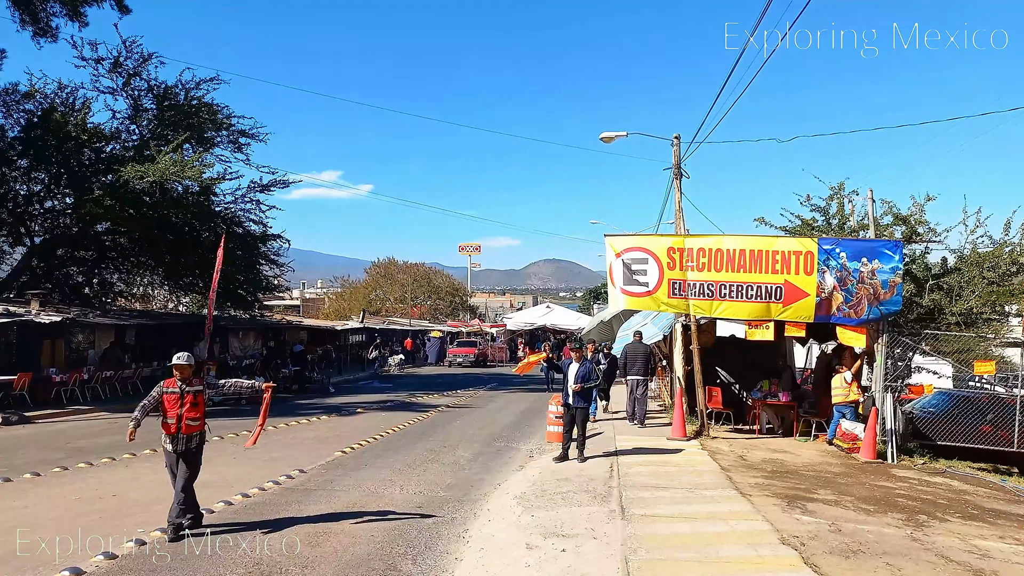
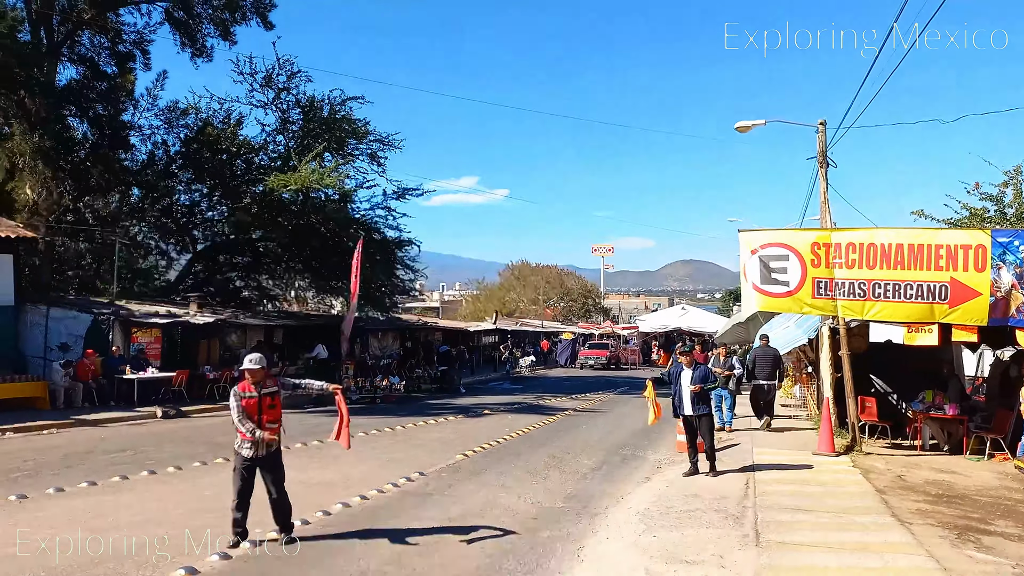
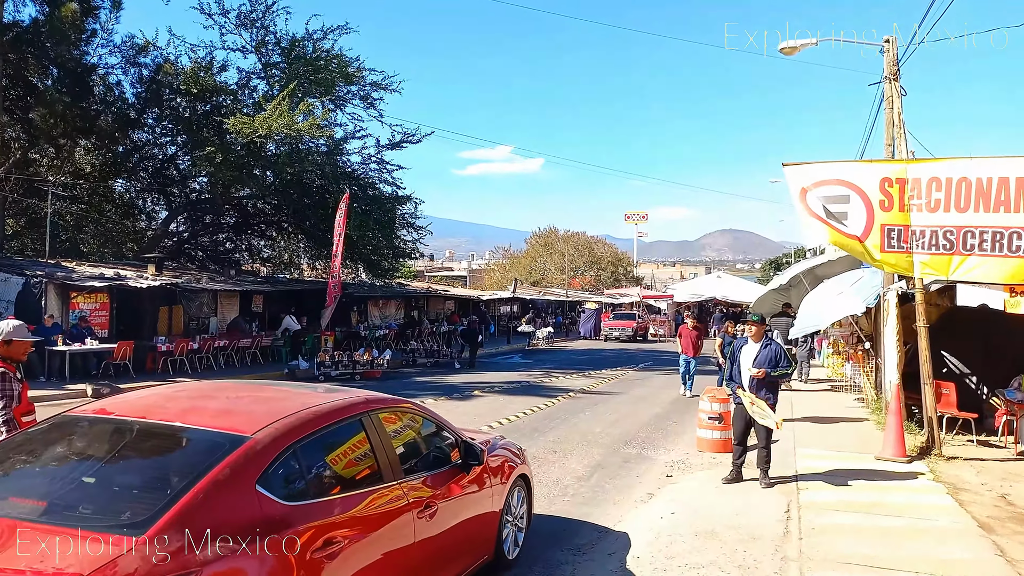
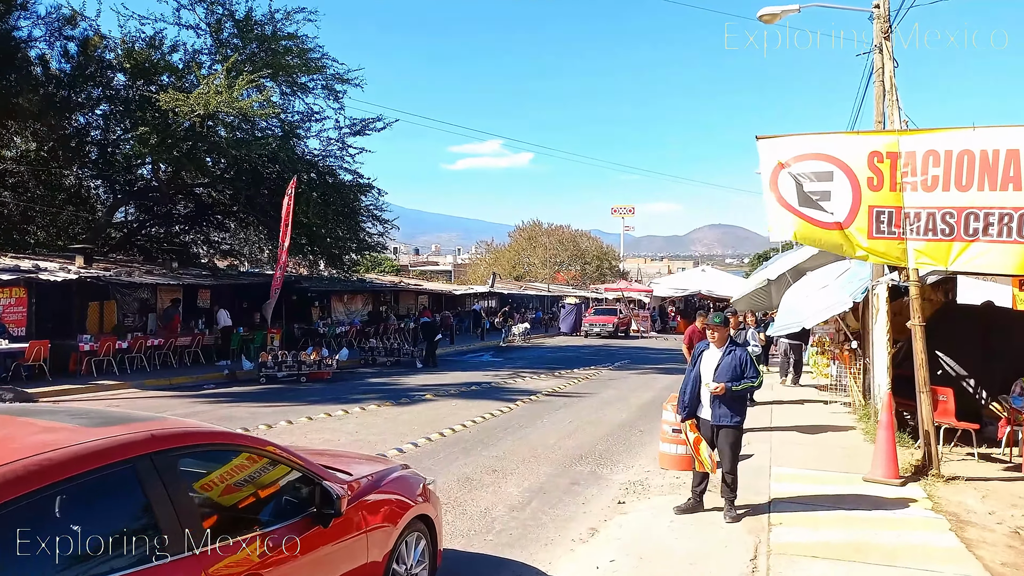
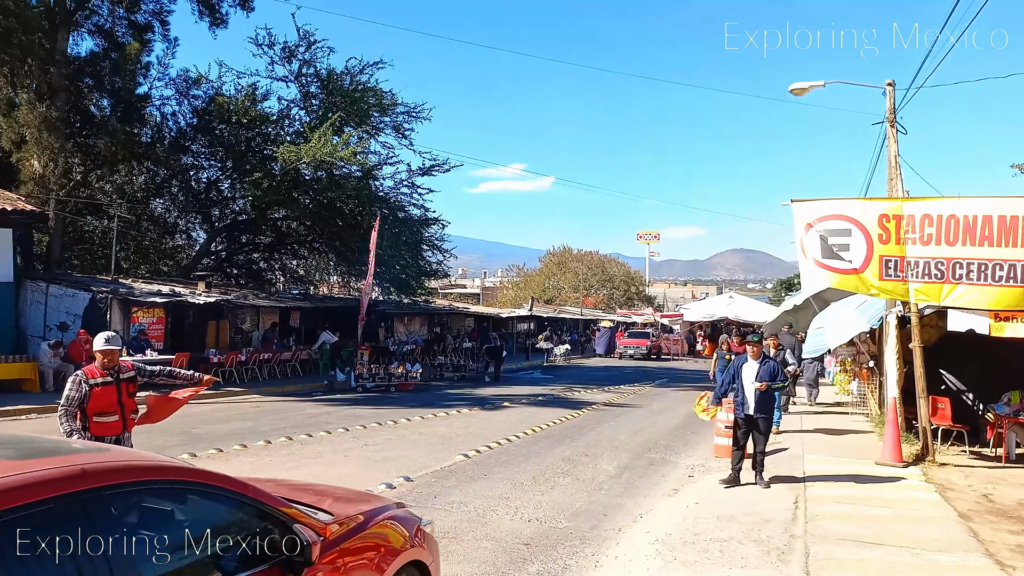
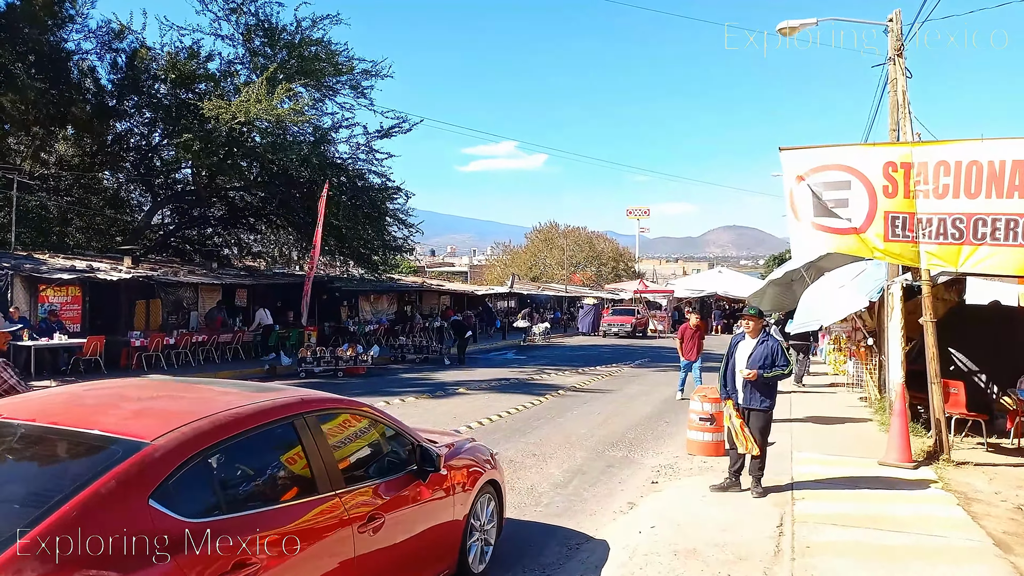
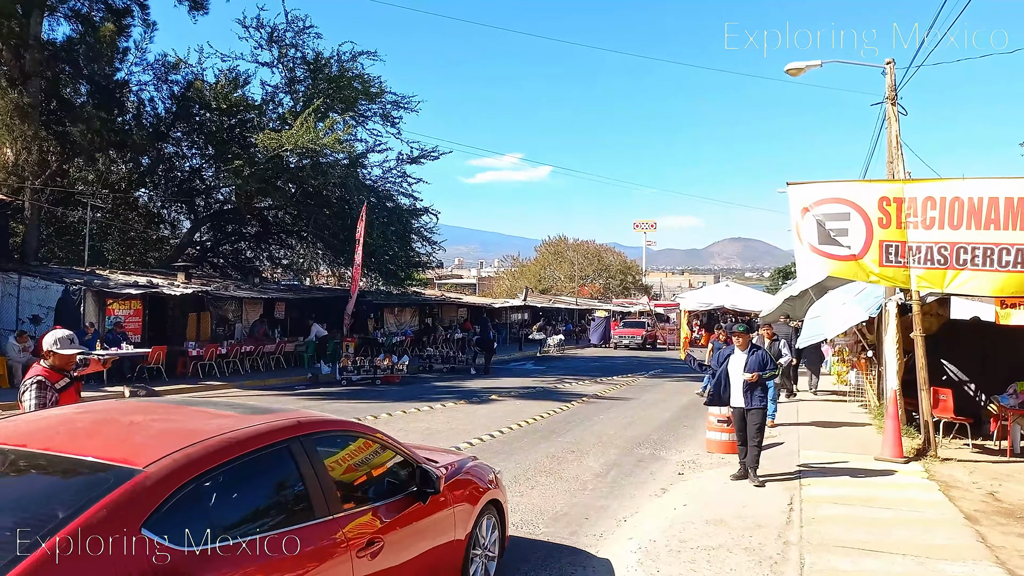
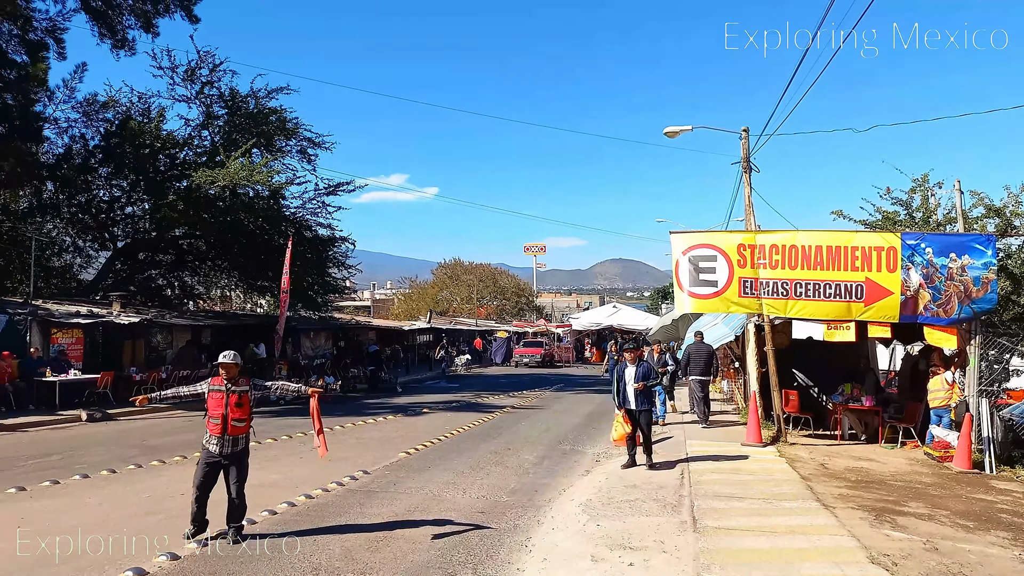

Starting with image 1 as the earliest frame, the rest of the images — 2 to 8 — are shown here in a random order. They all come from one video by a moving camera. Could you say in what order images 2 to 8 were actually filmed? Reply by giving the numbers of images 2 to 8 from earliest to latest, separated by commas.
8, 2, 5, 7, 3, 6, 4
